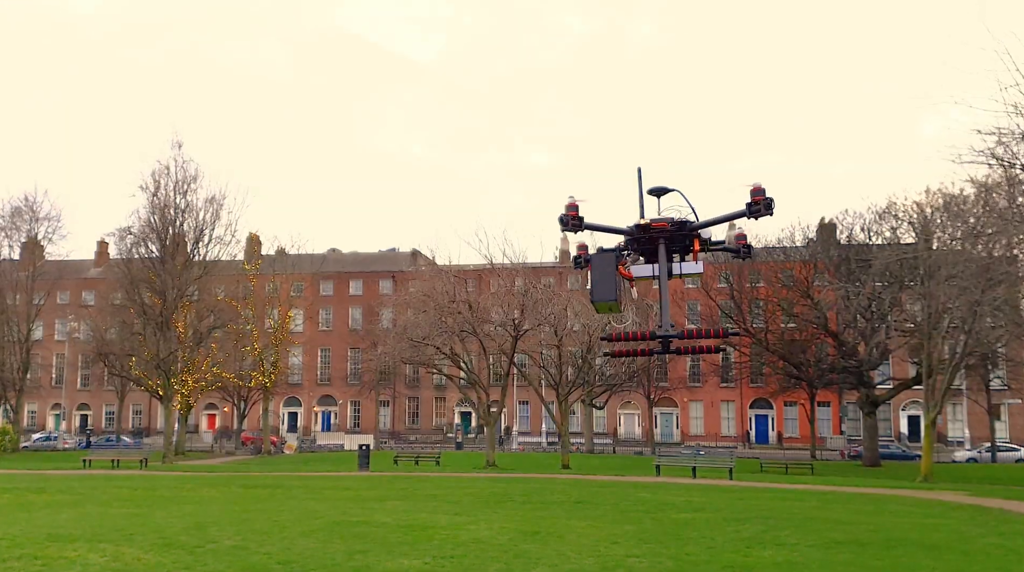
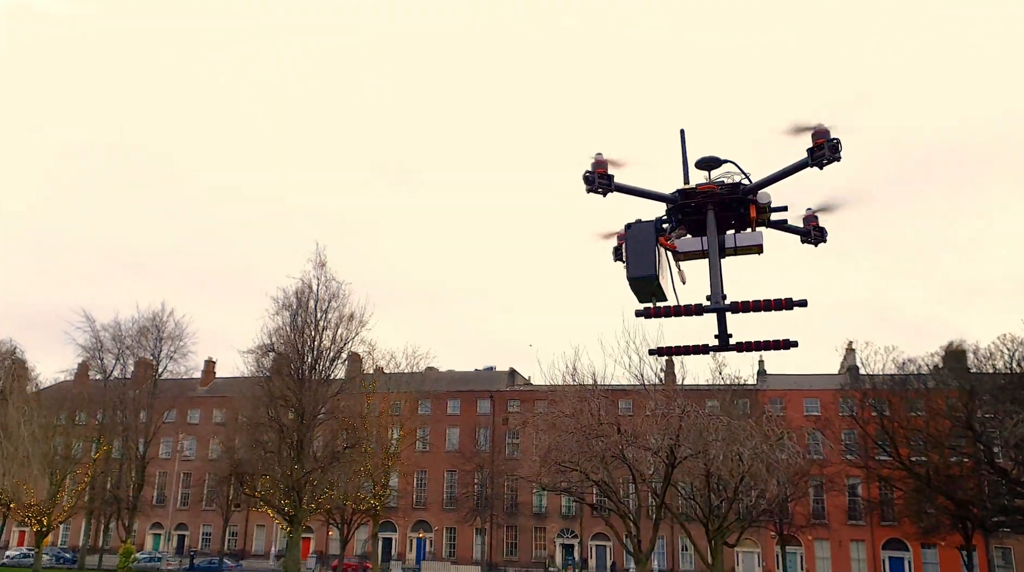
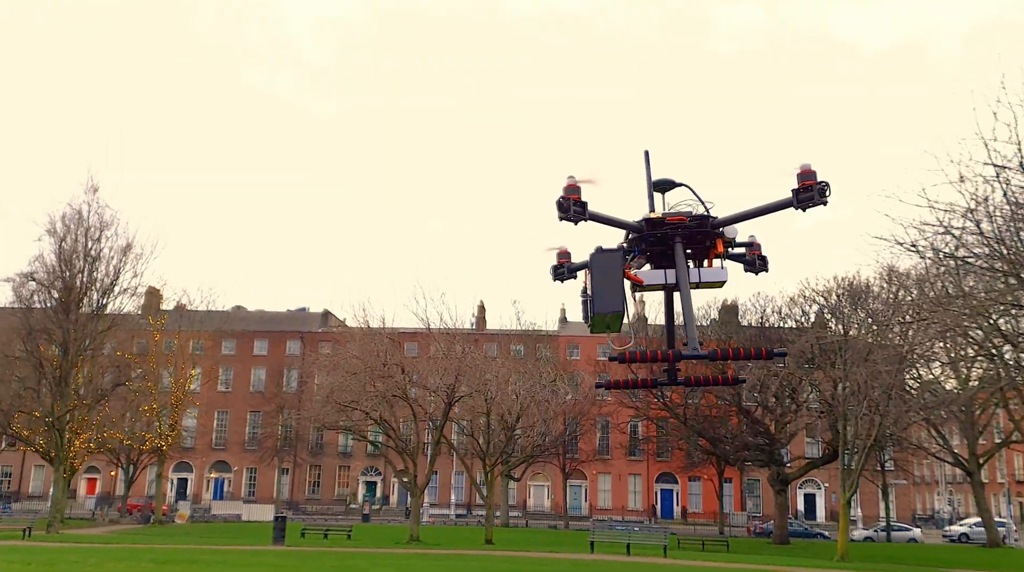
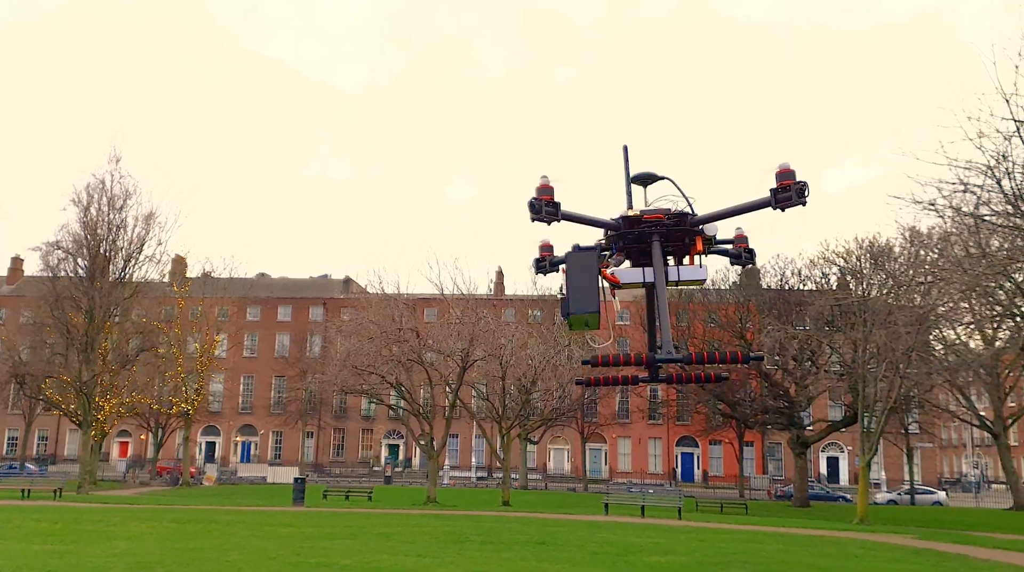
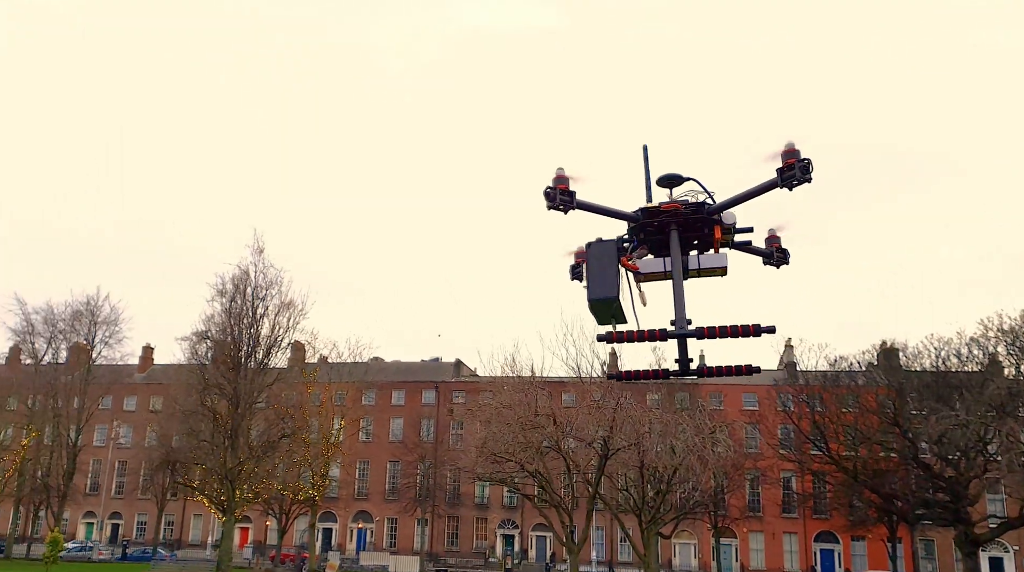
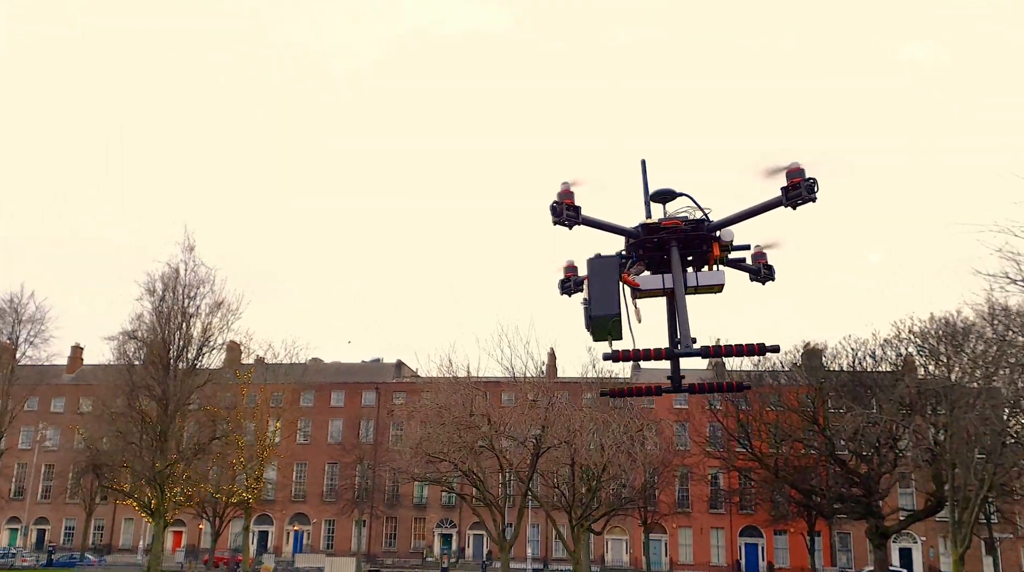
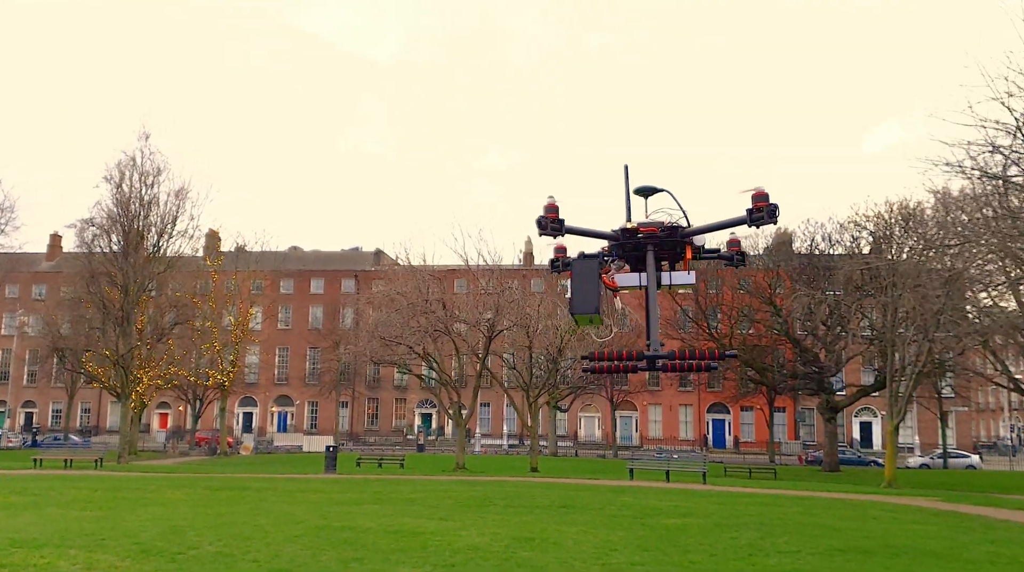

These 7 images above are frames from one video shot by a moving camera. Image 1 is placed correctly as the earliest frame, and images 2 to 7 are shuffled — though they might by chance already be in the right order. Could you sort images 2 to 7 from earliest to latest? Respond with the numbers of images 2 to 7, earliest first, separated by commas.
7, 4, 3, 6, 5, 2
